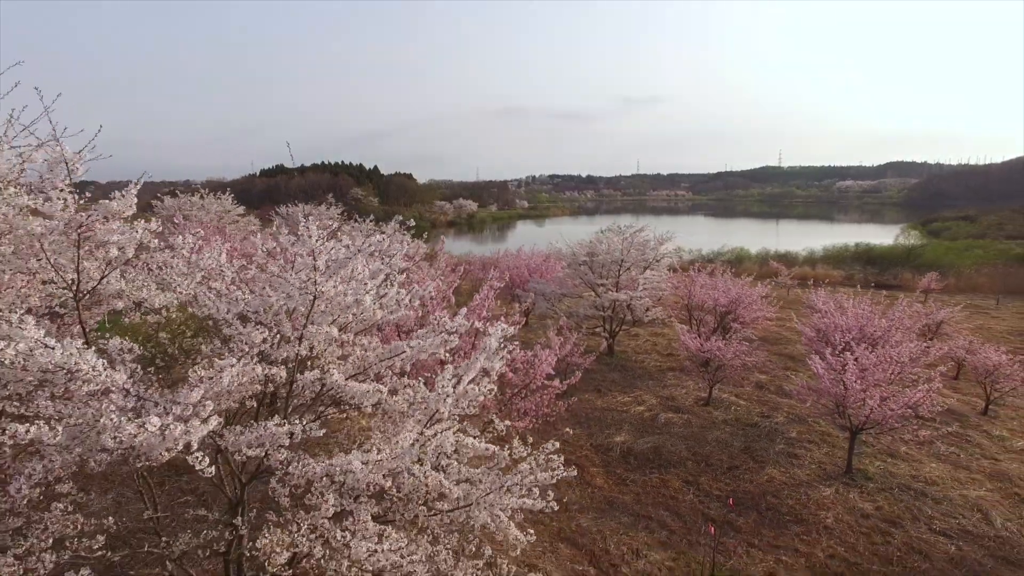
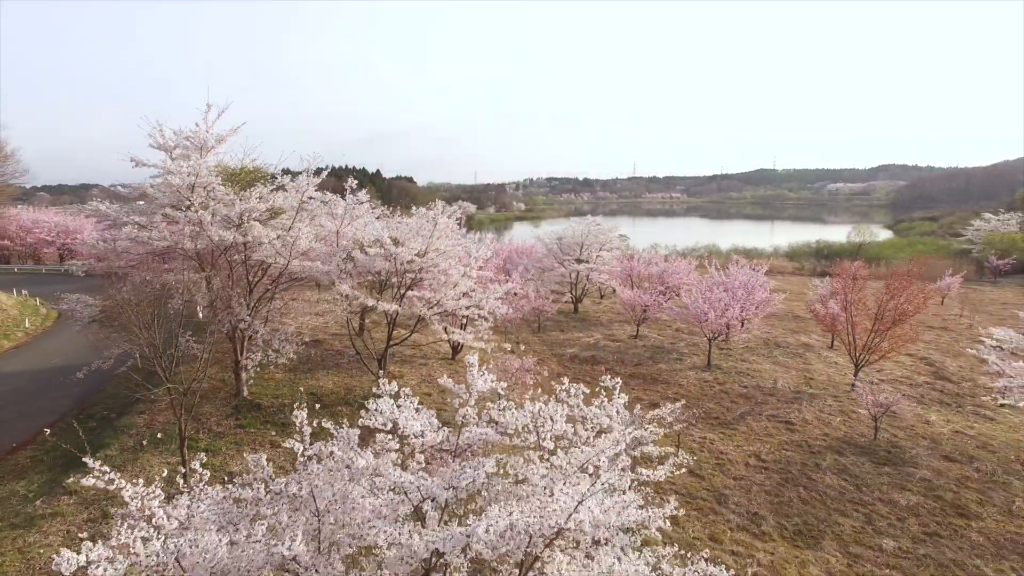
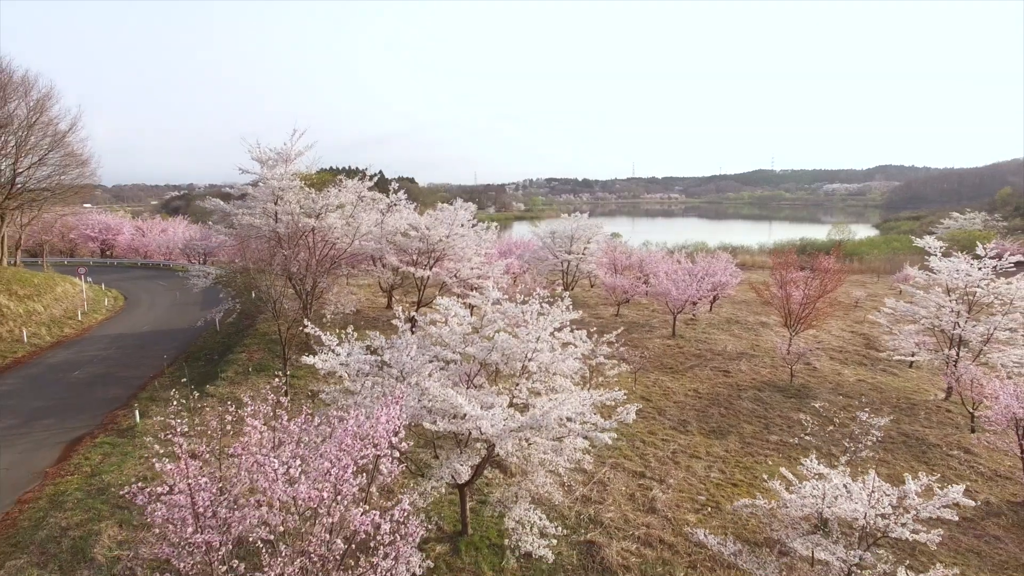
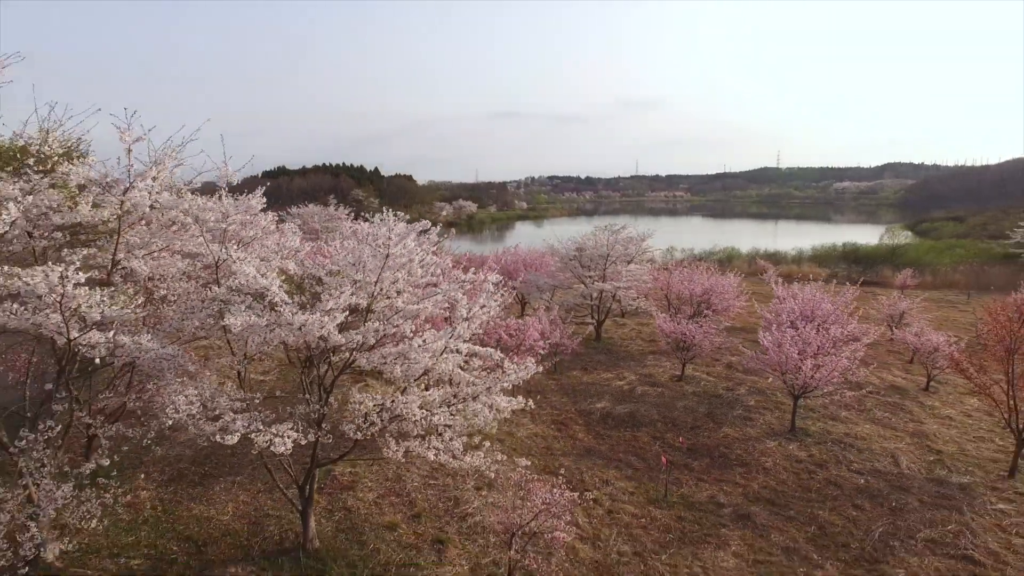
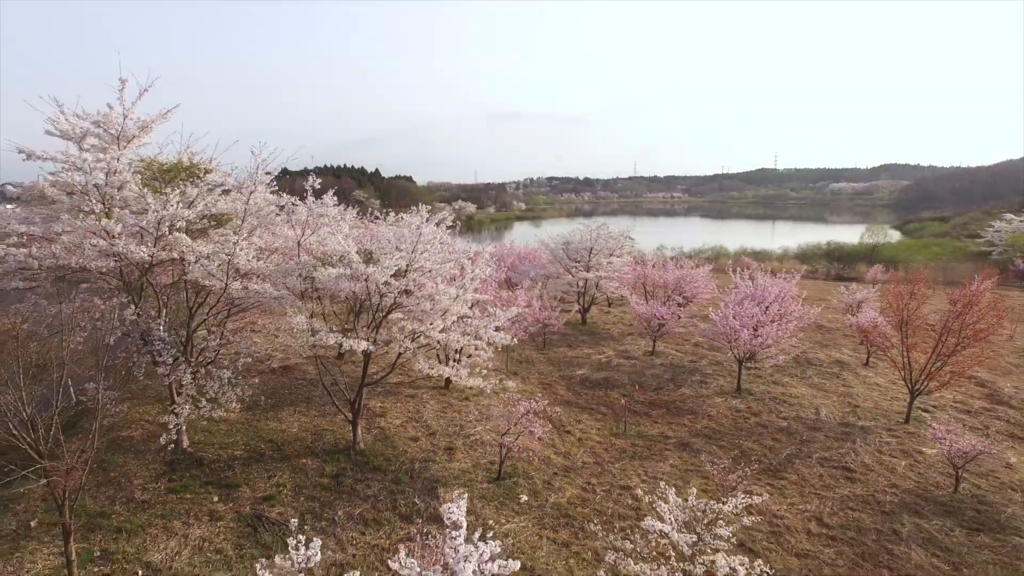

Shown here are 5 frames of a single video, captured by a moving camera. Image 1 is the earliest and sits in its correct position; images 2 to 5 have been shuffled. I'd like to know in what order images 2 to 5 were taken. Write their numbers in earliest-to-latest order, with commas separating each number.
4, 5, 2, 3
